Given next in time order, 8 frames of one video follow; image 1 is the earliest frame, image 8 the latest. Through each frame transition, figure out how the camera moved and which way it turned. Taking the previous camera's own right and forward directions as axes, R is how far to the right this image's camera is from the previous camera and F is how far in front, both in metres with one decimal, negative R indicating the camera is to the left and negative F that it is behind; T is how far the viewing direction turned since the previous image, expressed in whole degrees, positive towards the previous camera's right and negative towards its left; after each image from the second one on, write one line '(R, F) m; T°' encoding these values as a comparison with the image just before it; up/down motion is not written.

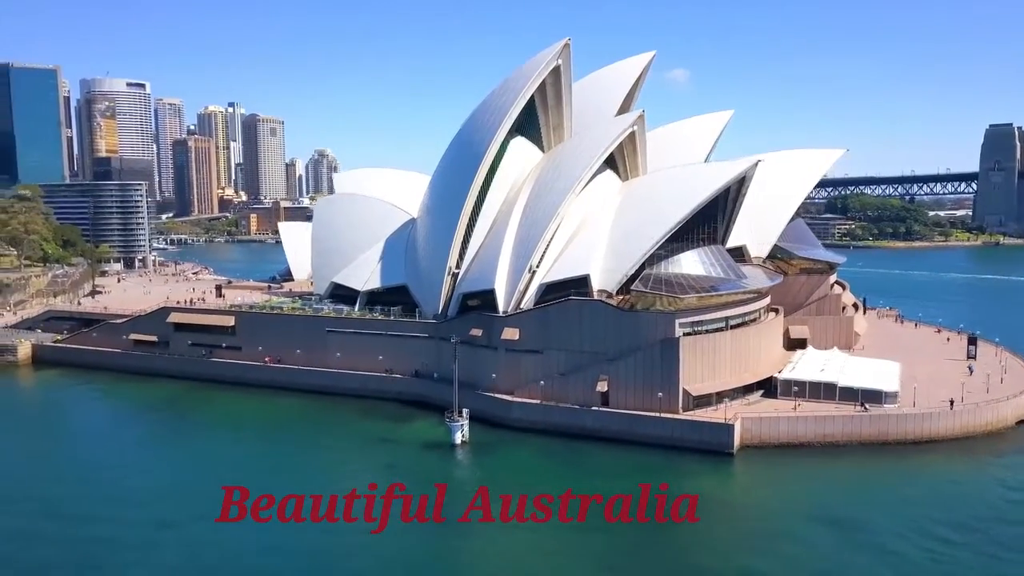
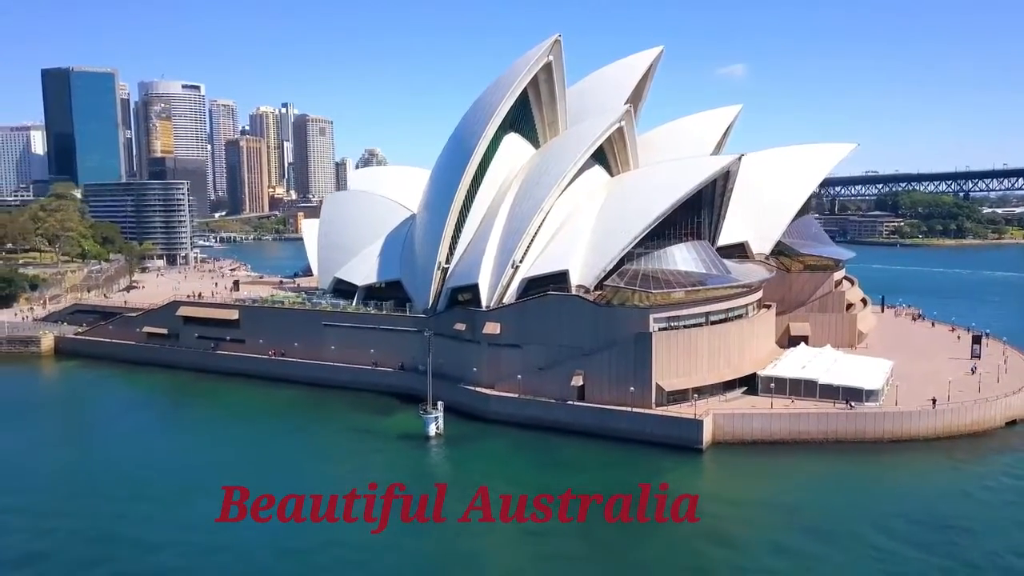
(+2.5, -0.2) m; -3°
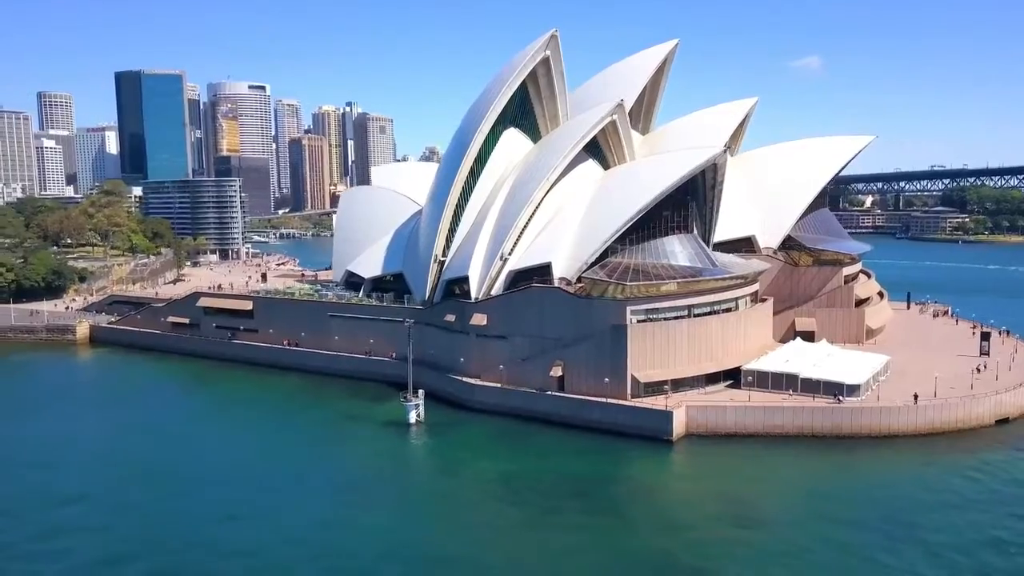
(+2.8, -0.4) m; -4°
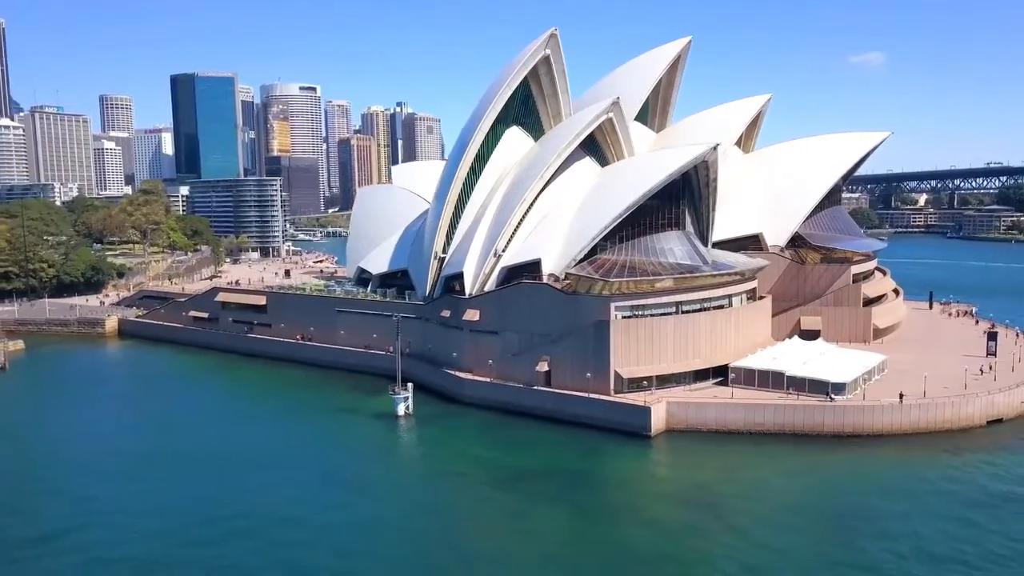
(+2.2, -0.3) m; -3°
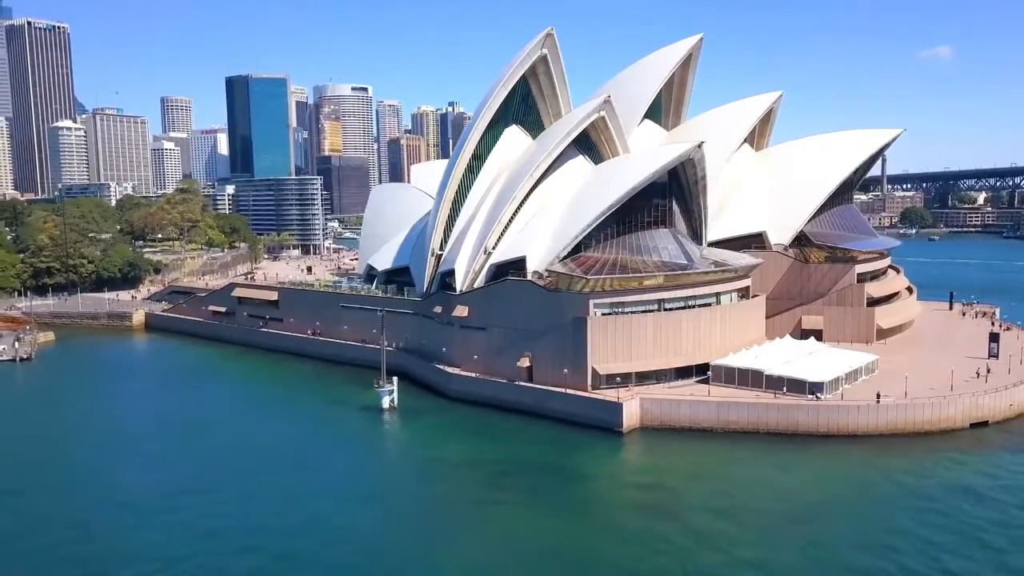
(+2.5, -0.4) m; -4°
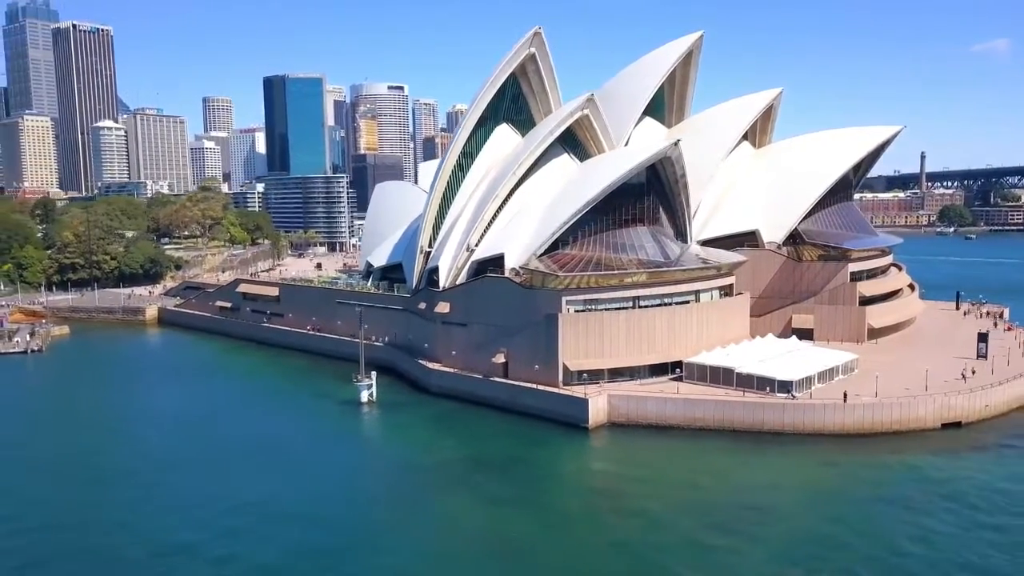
(+2.2, -0.3) m; -3°
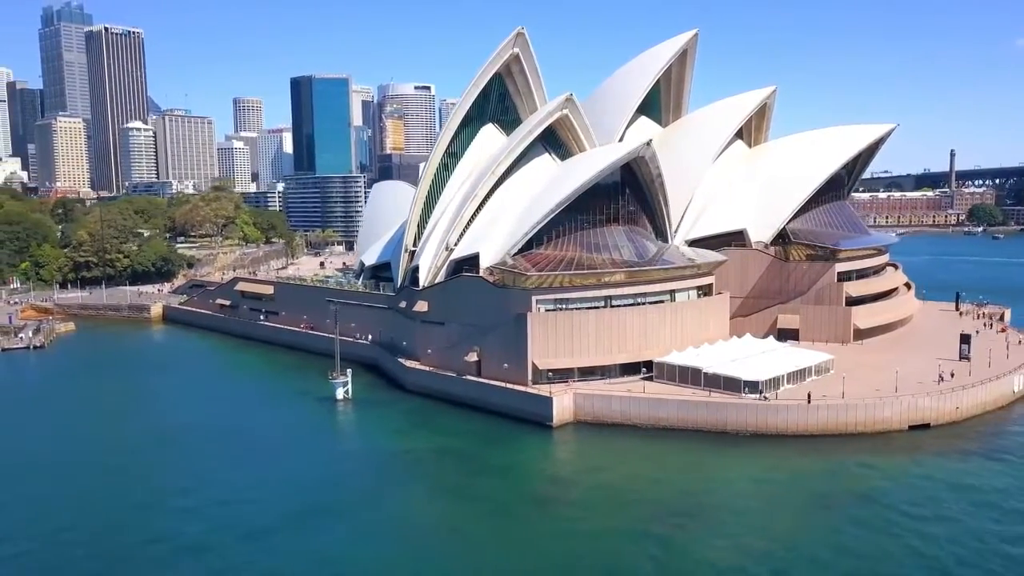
(+2.0, -0.2) m; -2°
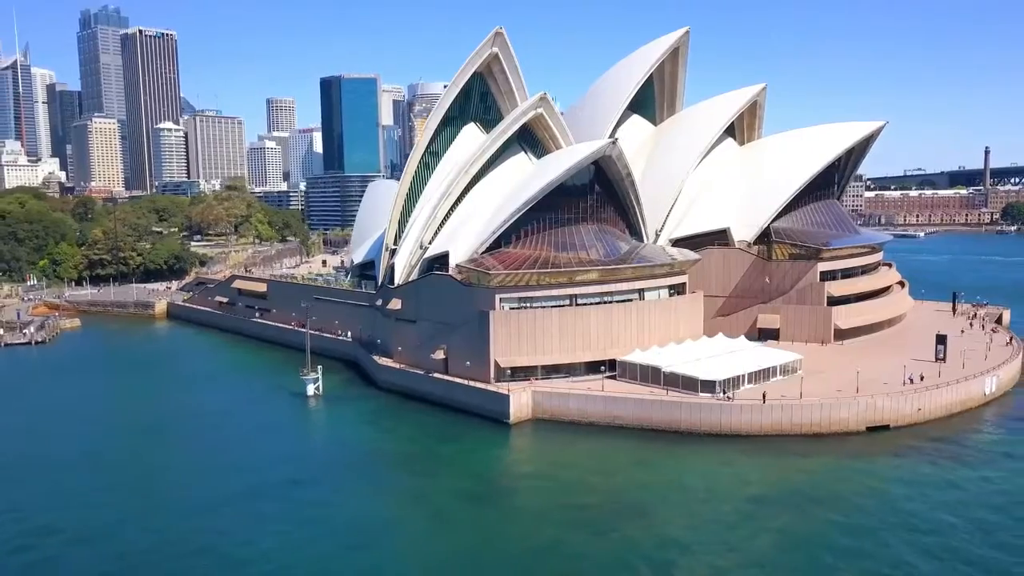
(+2.4, -0.1) m; -2°
